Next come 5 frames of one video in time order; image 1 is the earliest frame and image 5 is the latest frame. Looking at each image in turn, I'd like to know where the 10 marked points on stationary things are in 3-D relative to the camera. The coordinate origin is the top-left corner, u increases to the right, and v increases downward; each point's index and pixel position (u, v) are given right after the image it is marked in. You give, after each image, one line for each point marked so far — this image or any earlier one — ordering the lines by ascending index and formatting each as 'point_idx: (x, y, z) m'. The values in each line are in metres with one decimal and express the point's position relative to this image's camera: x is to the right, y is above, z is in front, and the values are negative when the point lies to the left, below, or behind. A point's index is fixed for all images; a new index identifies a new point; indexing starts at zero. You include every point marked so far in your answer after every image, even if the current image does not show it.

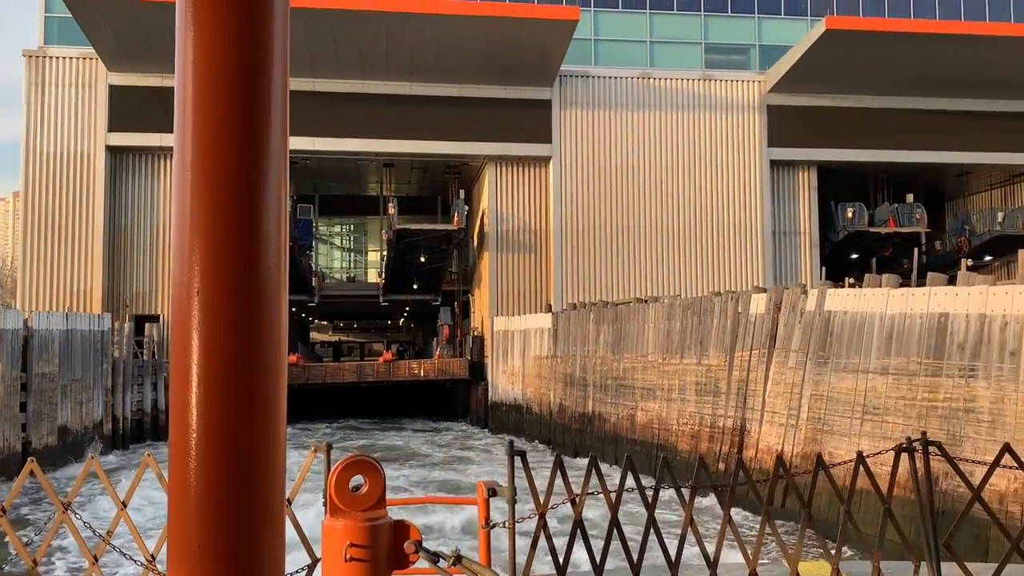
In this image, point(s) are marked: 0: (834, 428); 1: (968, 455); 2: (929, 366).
0: (+4.2, -1.8, +11.2) m
1: (+4.8, -1.8, +9.1) m
2: (+4.7, -0.9, +9.9) m
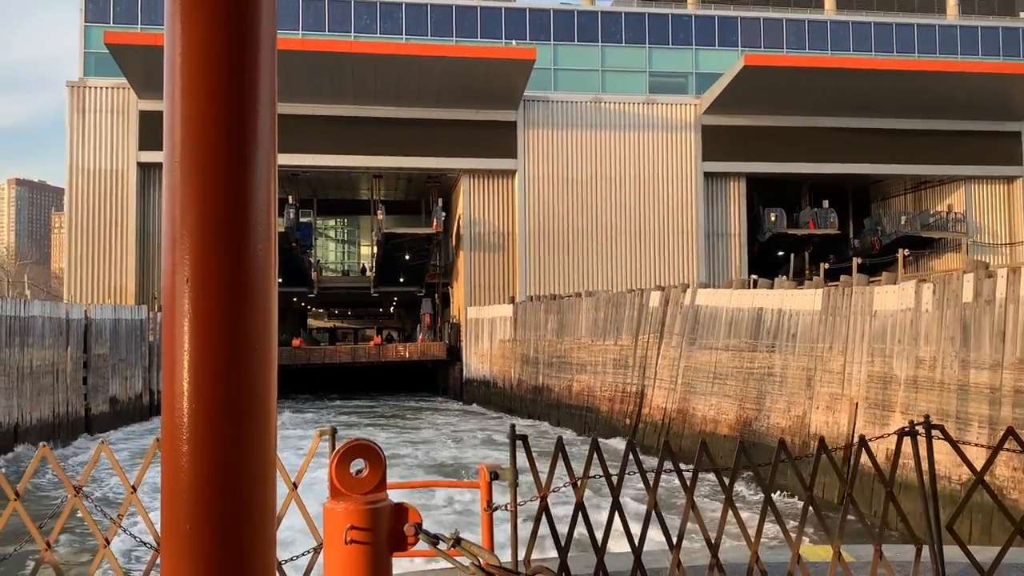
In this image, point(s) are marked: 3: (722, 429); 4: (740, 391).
0: (+3.4, -1.9, +15.6) m
1: (+4.0, -1.9, +13.5) m
2: (+3.9, -0.9, +14.3) m
3: (+3.5, -2.4, +14.6) m
4: (+3.8, -1.7, +14.2) m
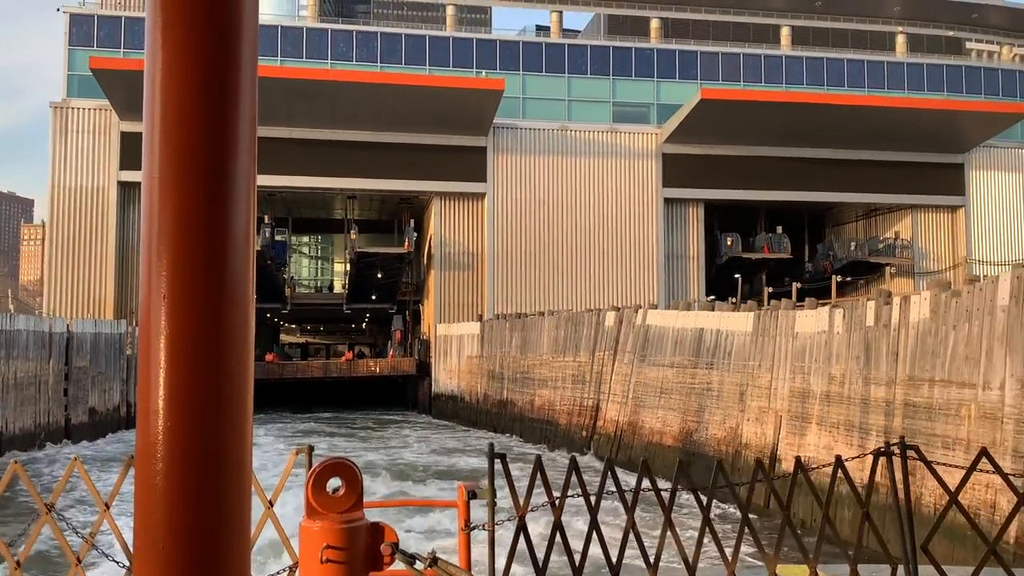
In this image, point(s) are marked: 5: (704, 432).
0: (+2.6, -2.3, +16.8) m
1: (+3.3, -2.2, +14.8) m
2: (+3.2, -1.3, +15.6) m
3: (+2.8, -2.8, +15.9) m
4: (+3.1, -2.1, +15.4) m
5: (+3.3, -2.5, +14.7) m
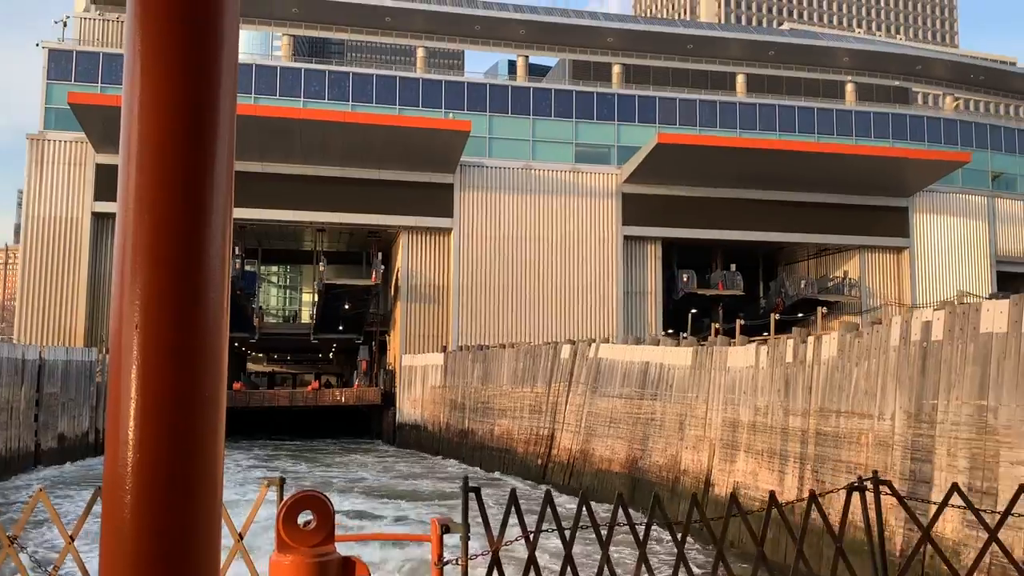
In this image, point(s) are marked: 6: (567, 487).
0: (+1.8, -3.0, +17.8) m
1: (+2.5, -2.9, +15.8) m
2: (+2.4, -2.0, +16.7) m
3: (+2.0, -3.5, +16.9) m
4: (+2.3, -2.8, +16.5) m
5: (+2.5, -3.2, +15.8) m
6: (+1.2, -4.3, +18.7) m
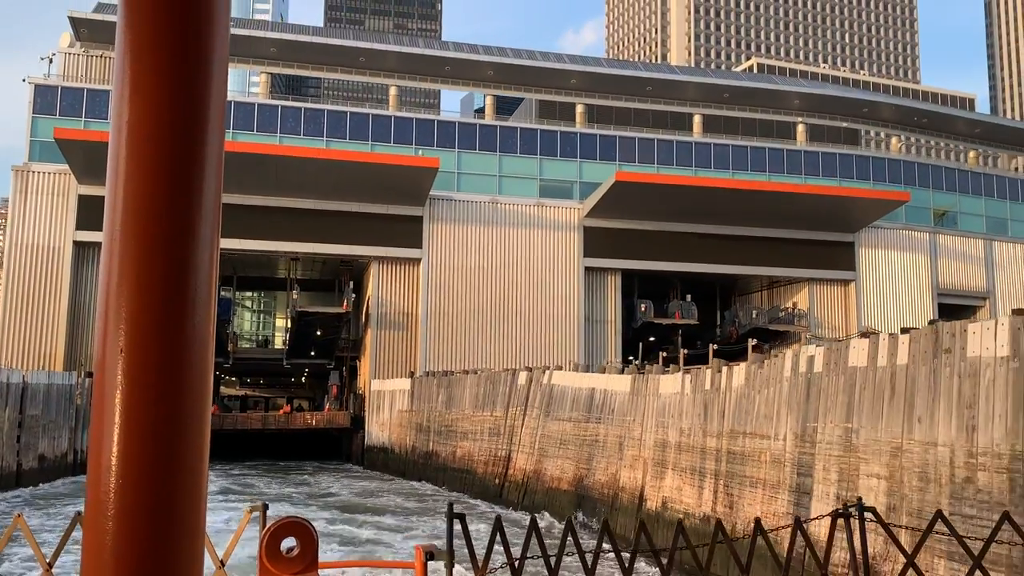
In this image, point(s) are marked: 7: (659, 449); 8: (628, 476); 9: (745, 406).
0: (+0.8, -3.7, +19.3) m
1: (+1.6, -3.6, +17.3) m
2: (+1.5, -2.7, +18.2) m
3: (+1.1, -4.2, +18.3) m
4: (+1.4, -3.5, +18.0) m
5: (+1.6, -3.8, +17.3) m
6: (+0.2, -5.0, +20.1) m
7: (+2.5, -2.8, +14.8) m
8: (+2.1, -3.5, +15.9) m
9: (+3.4, -1.7, +12.3) m
